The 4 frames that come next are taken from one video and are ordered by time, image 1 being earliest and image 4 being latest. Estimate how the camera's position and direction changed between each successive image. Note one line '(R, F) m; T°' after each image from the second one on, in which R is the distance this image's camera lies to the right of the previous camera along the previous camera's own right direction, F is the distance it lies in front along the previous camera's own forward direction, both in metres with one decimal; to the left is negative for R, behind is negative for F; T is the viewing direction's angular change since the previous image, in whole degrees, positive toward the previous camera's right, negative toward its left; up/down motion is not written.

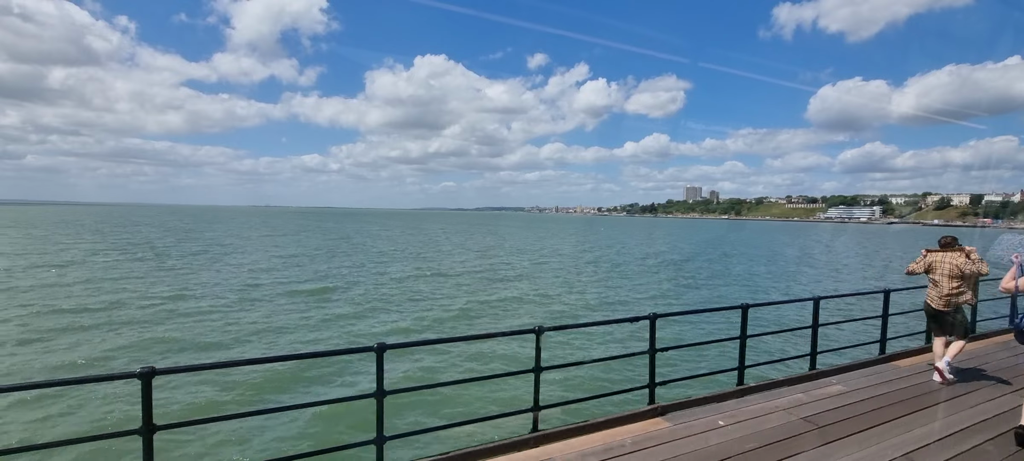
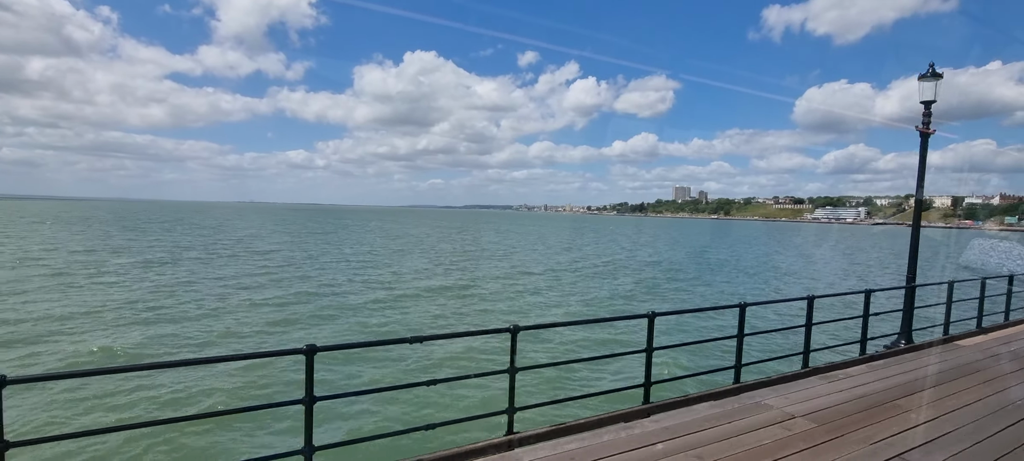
(-0.9, +0.3) m; +2°
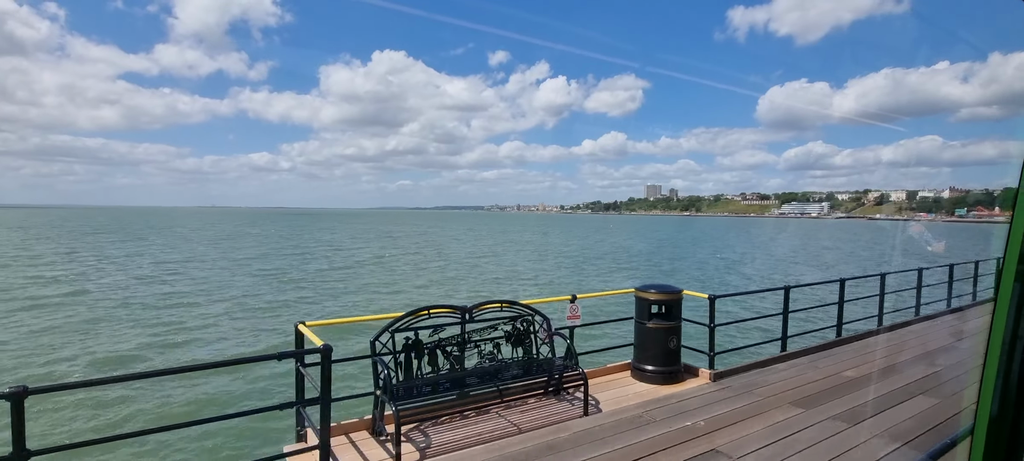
(-1.5, +0.4) m; +3°
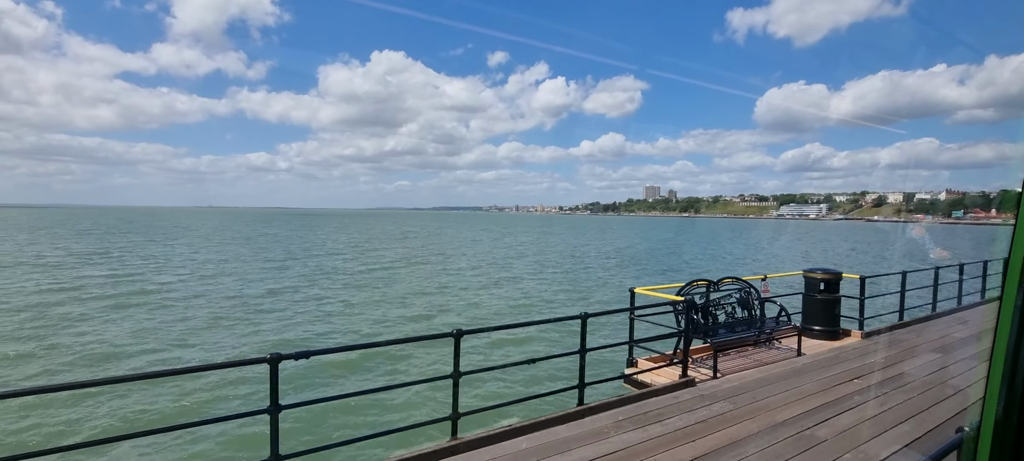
(-0.3, +0.1) m; 0°
